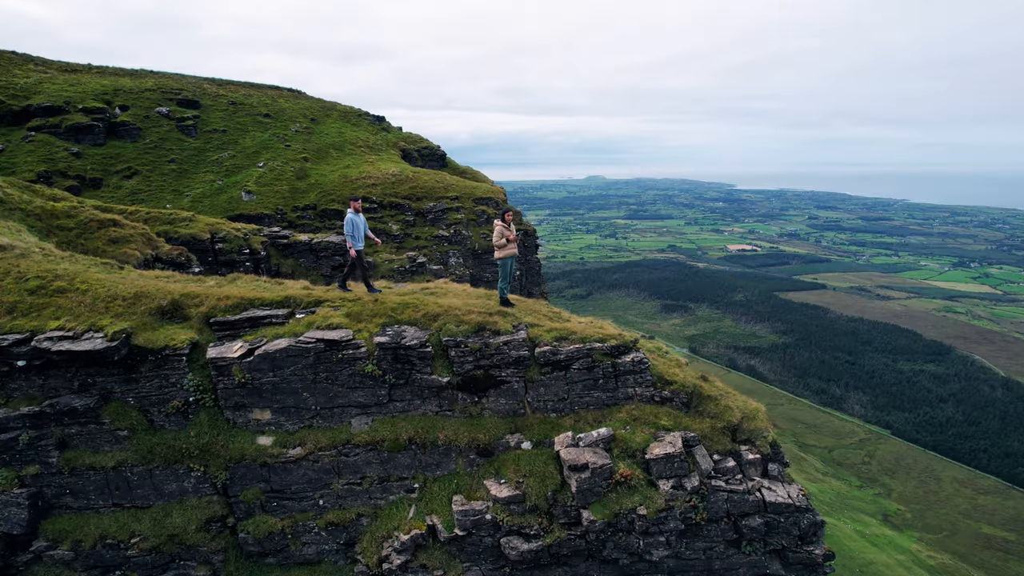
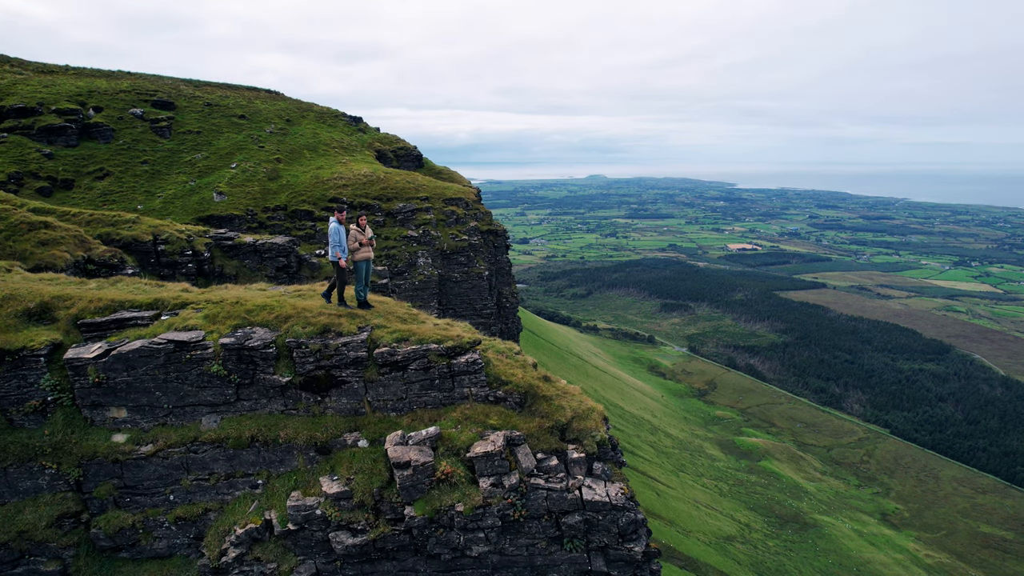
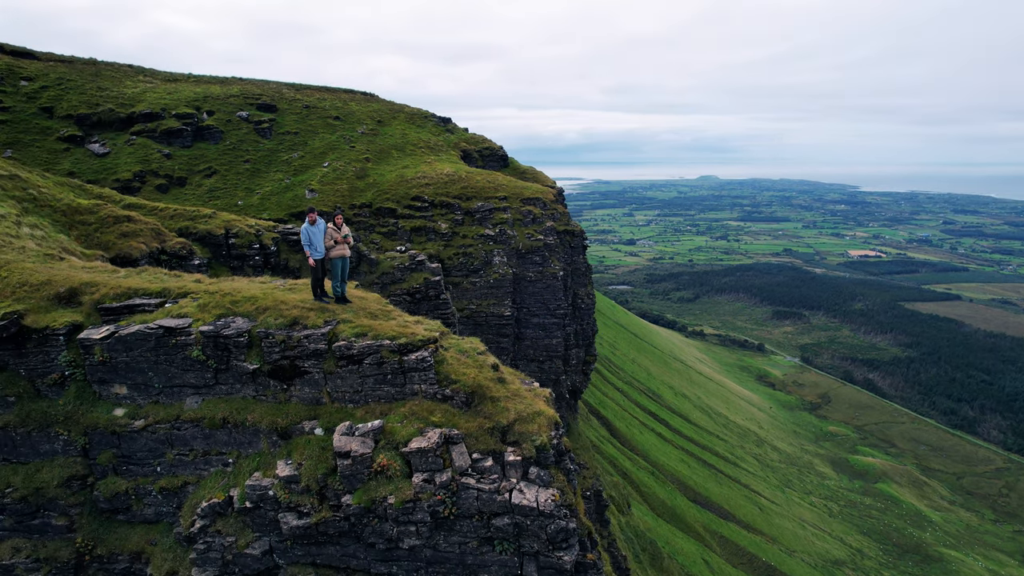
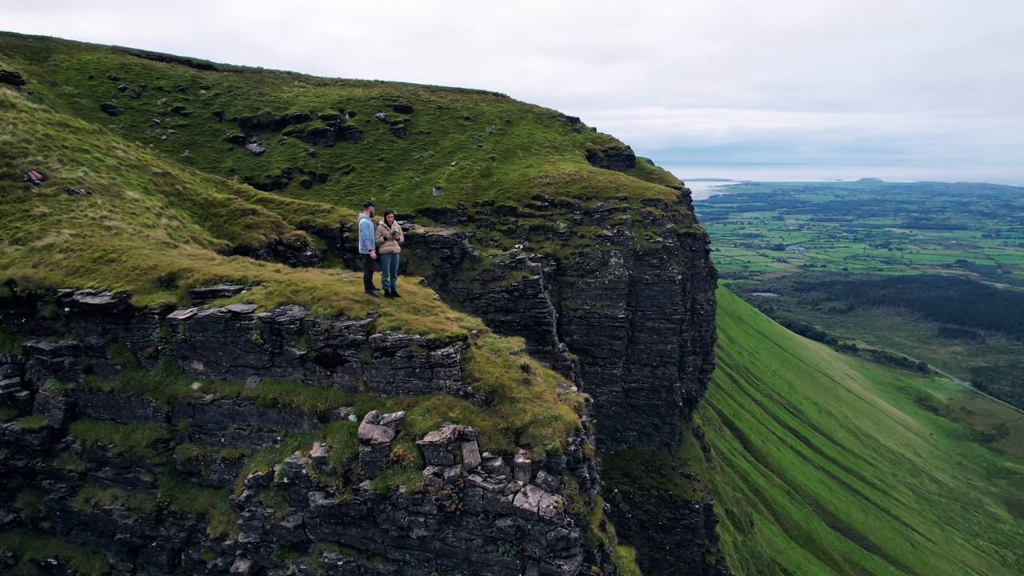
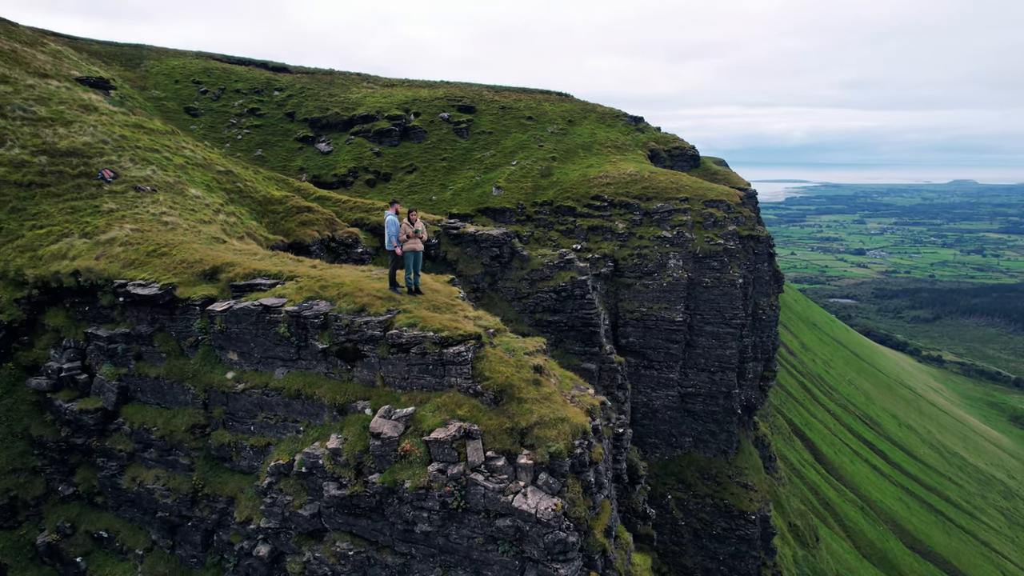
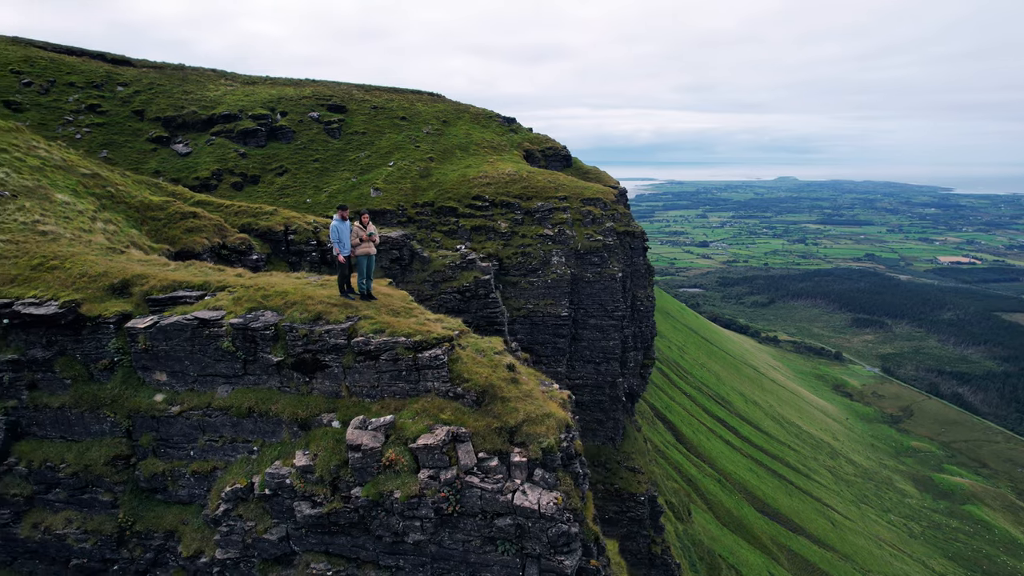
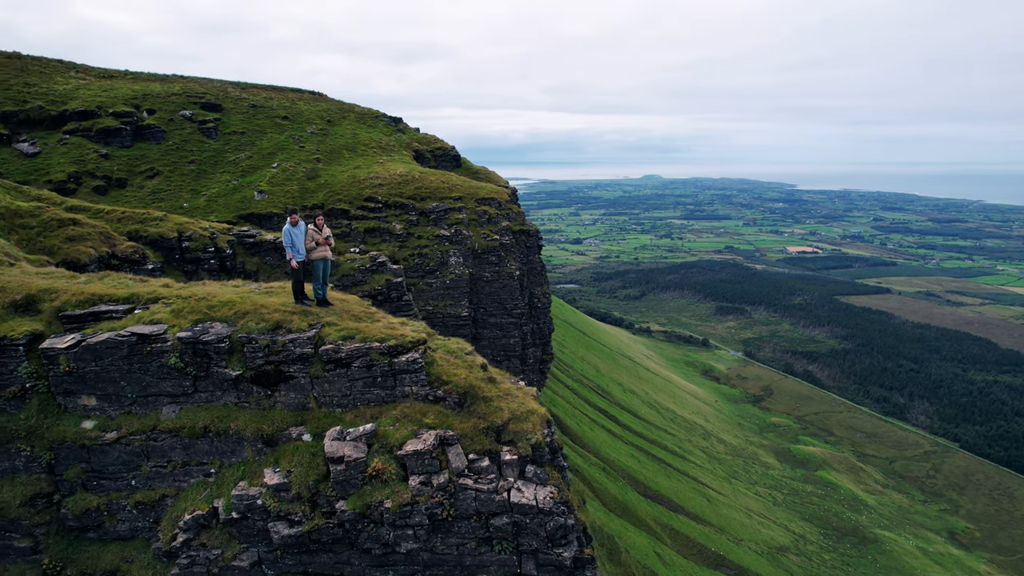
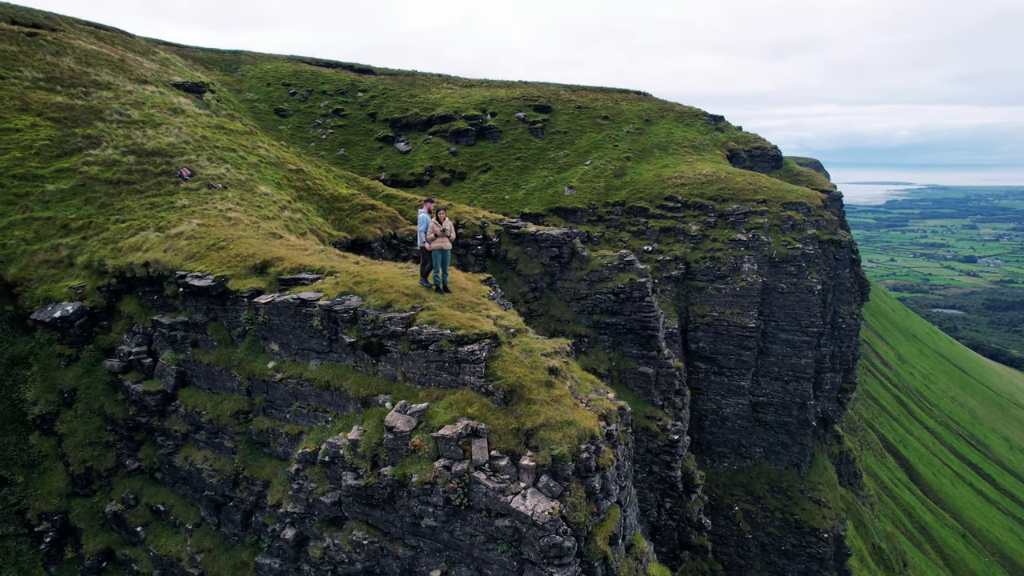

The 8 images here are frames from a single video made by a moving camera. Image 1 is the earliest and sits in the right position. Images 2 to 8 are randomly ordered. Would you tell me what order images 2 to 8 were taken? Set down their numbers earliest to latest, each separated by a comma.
2, 7, 3, 6, 4, 5, 8
